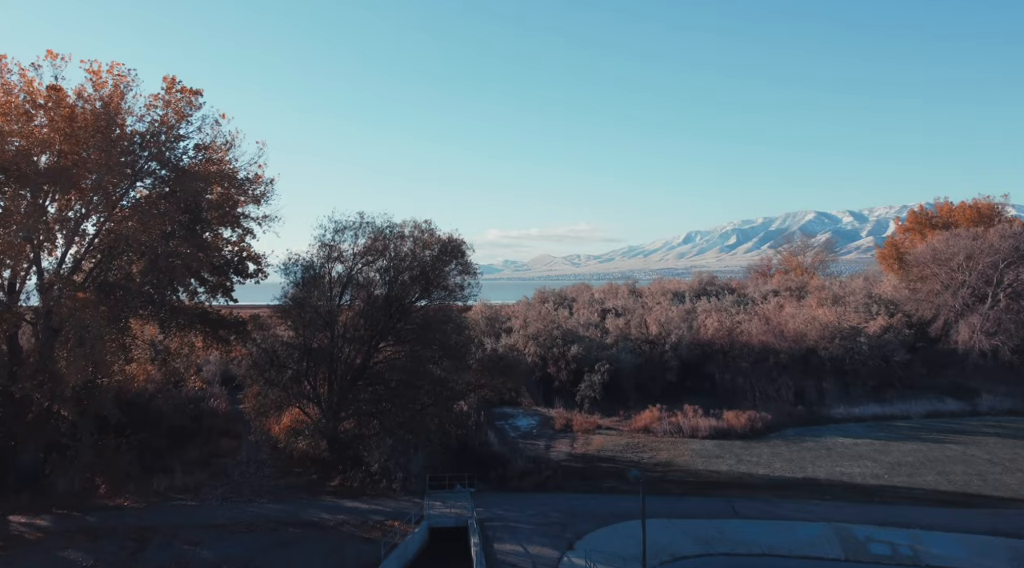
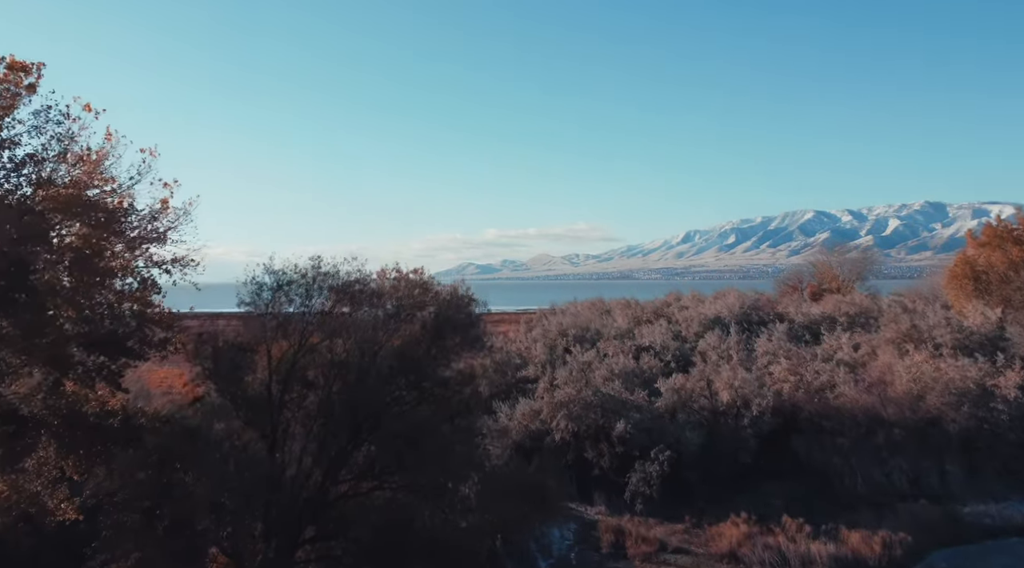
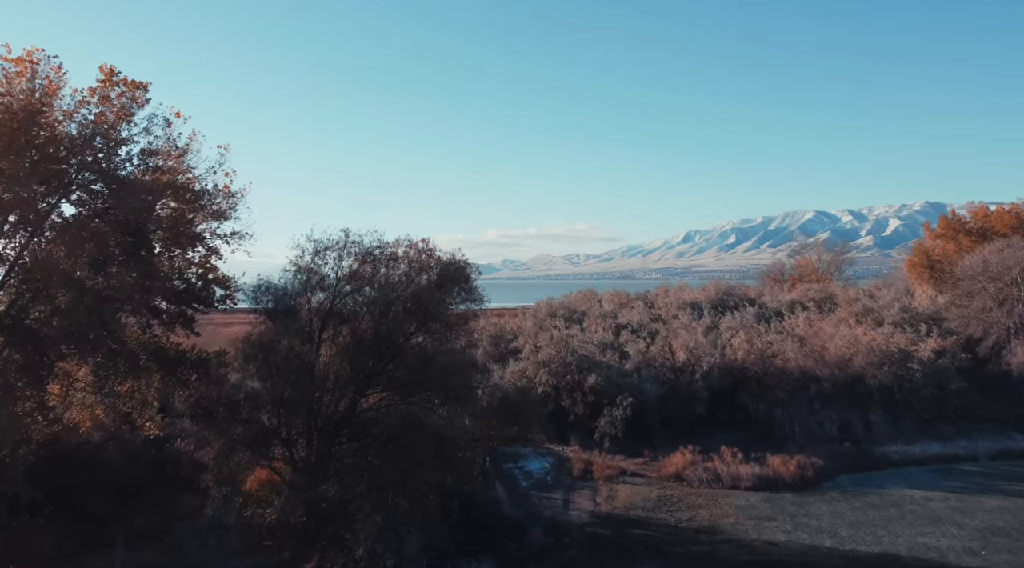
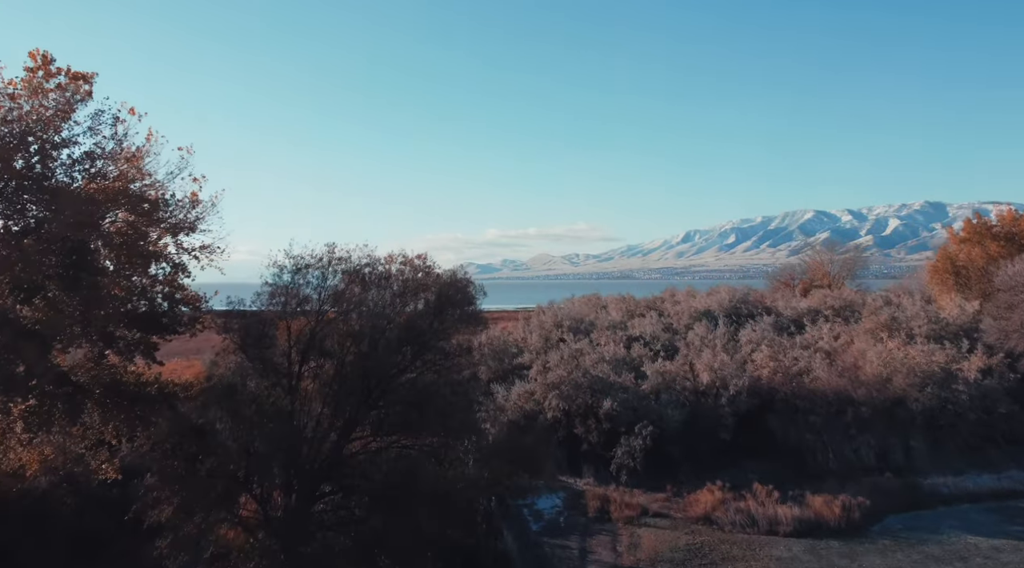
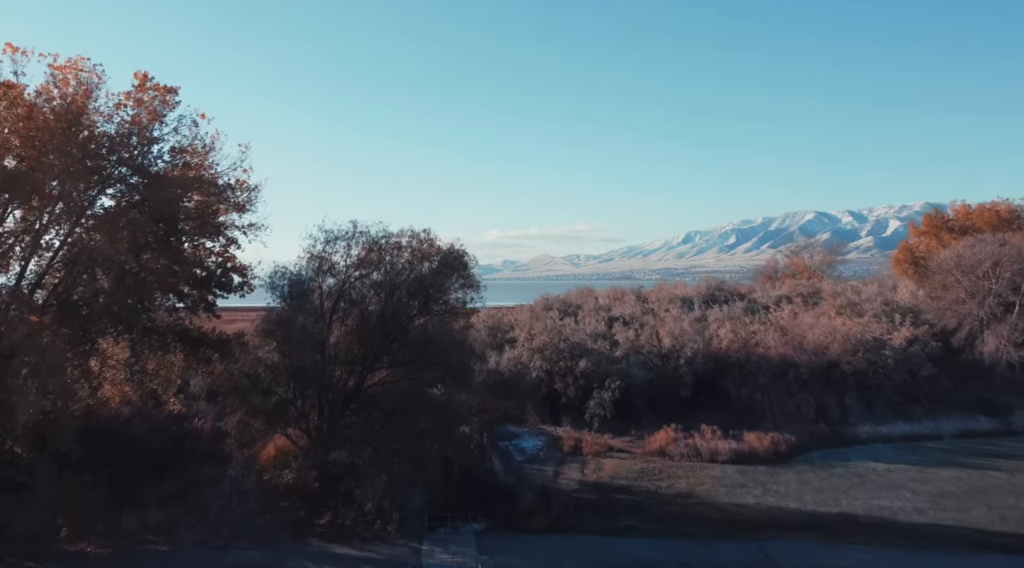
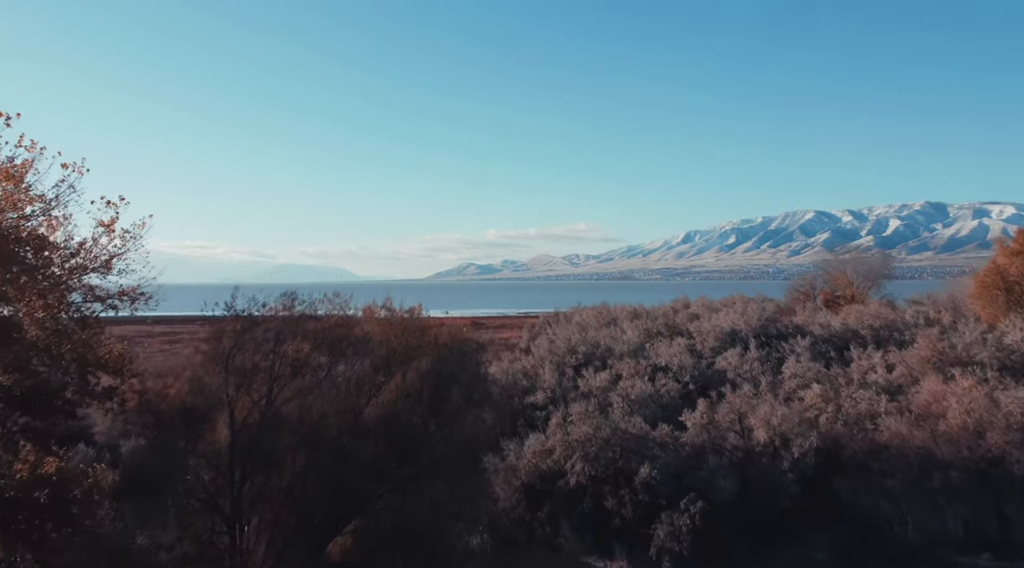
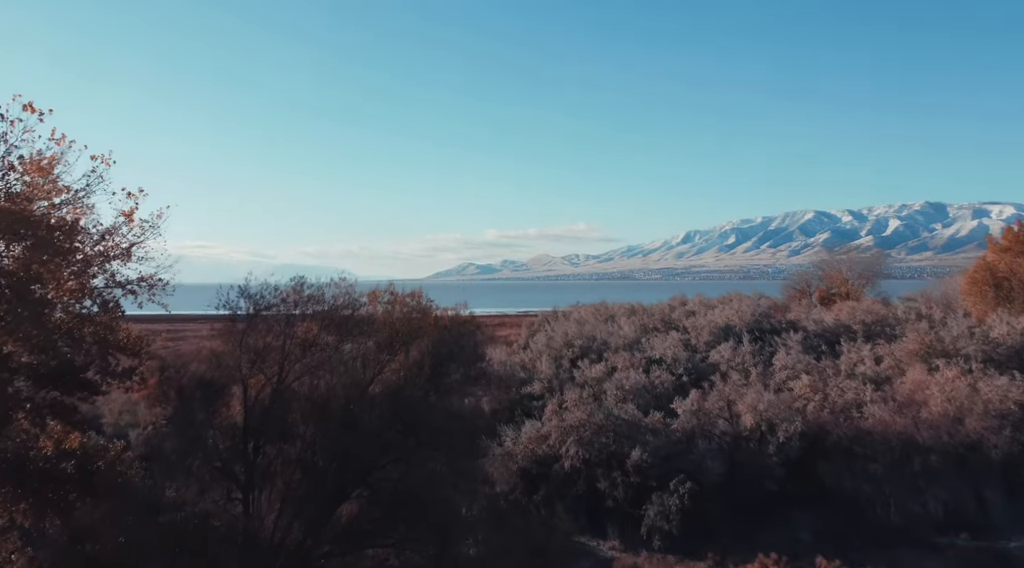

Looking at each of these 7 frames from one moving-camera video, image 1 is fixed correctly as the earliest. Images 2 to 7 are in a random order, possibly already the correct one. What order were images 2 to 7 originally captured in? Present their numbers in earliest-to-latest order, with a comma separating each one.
5, 3, 4, 2, 7, 6
